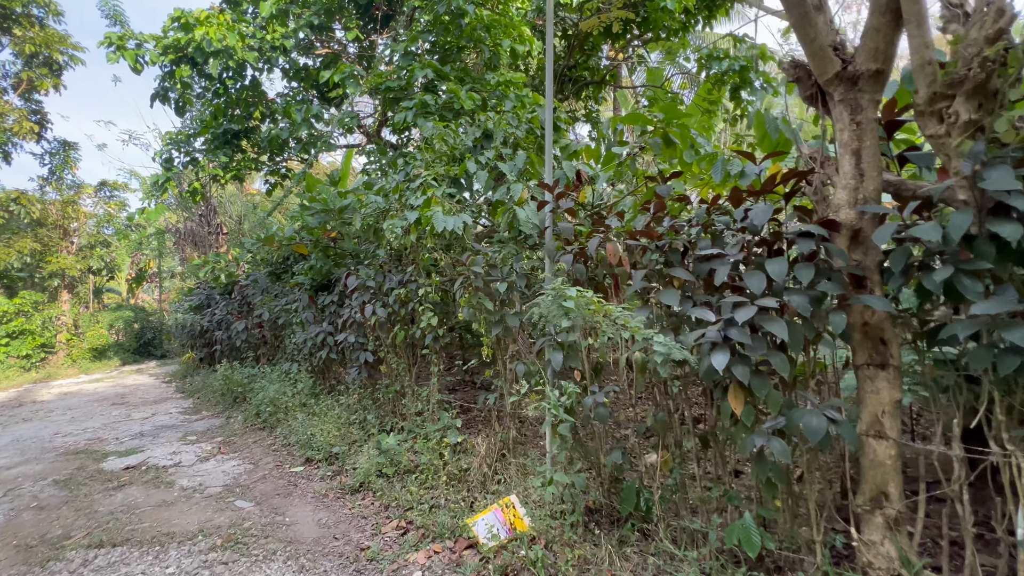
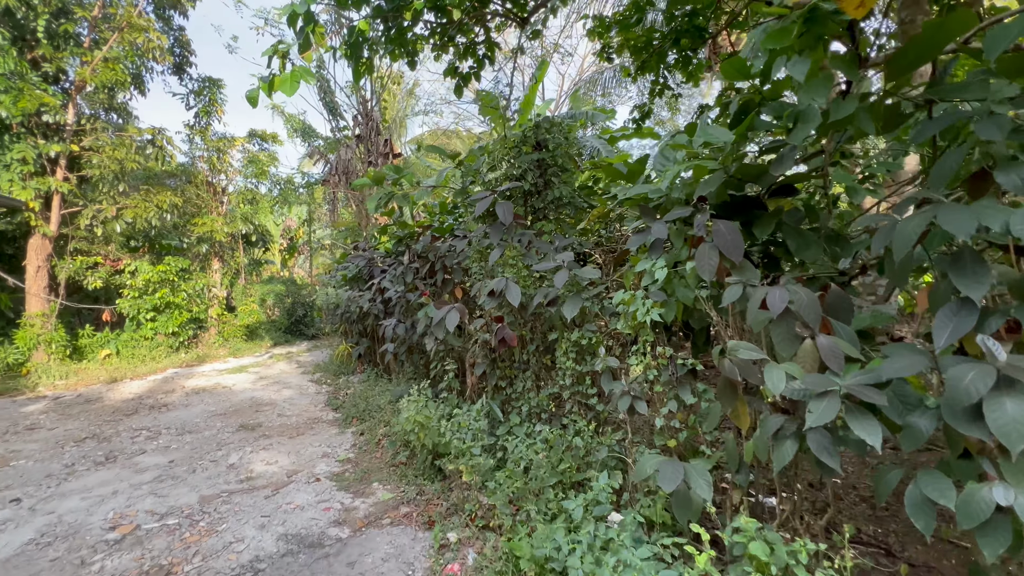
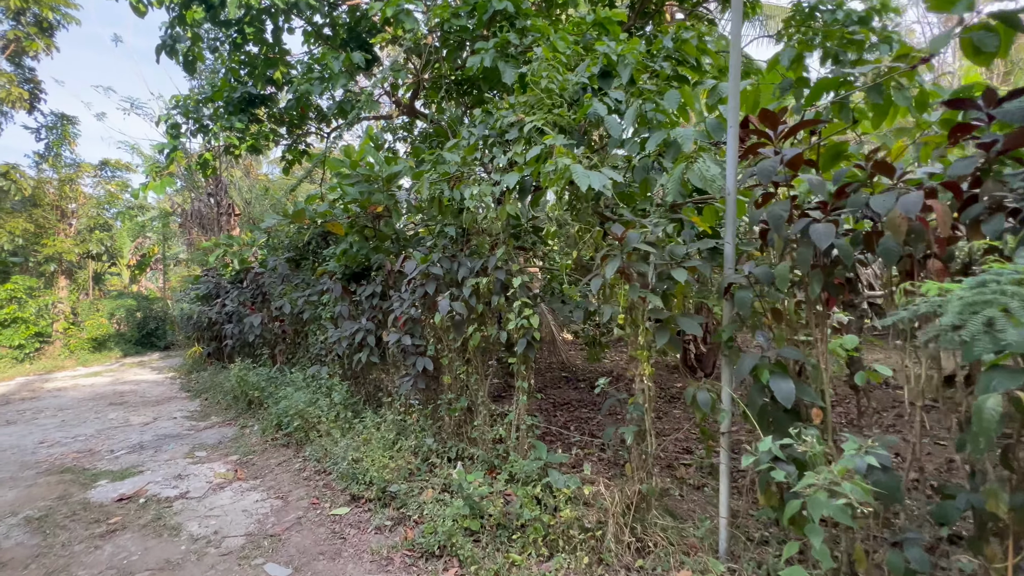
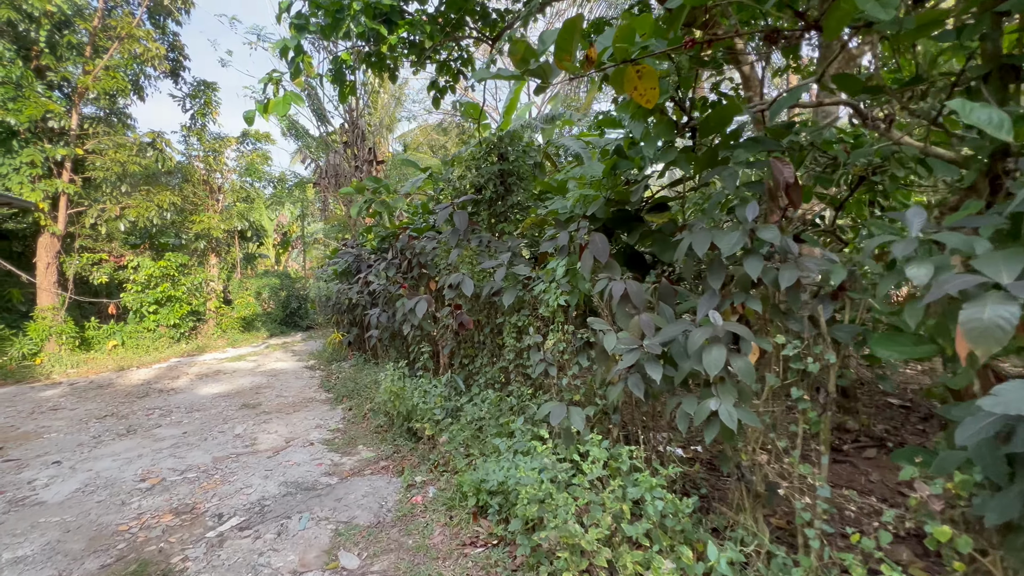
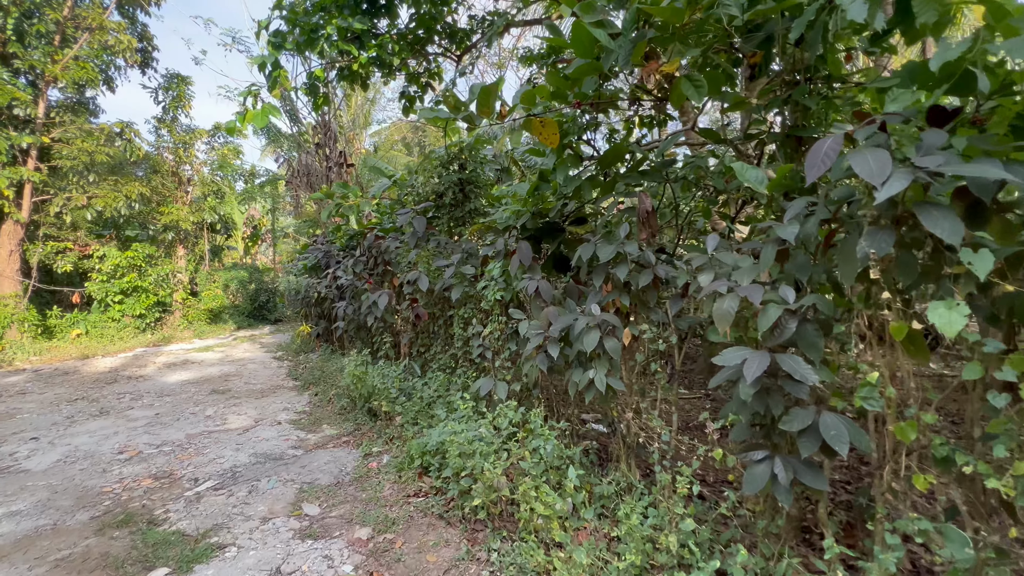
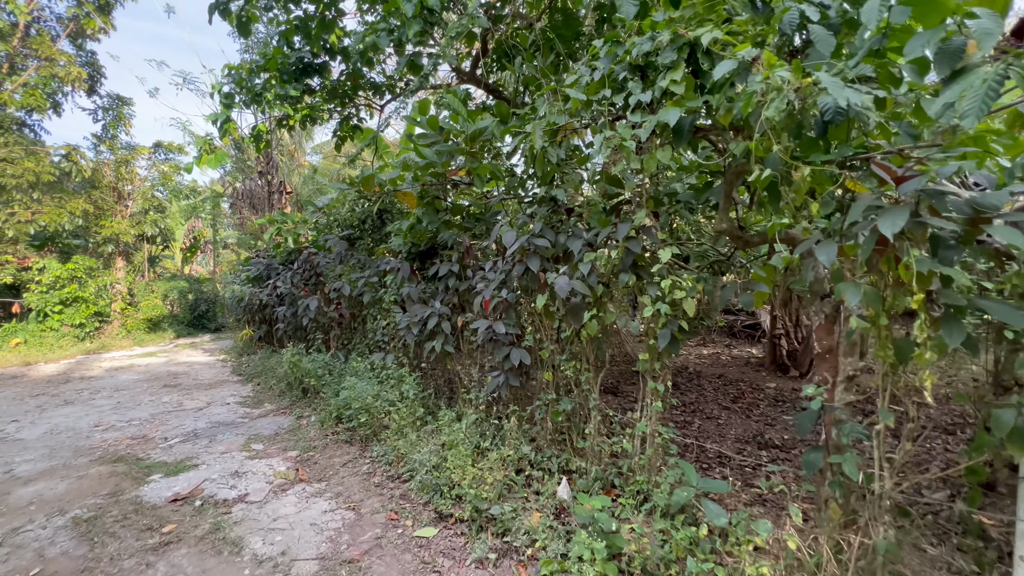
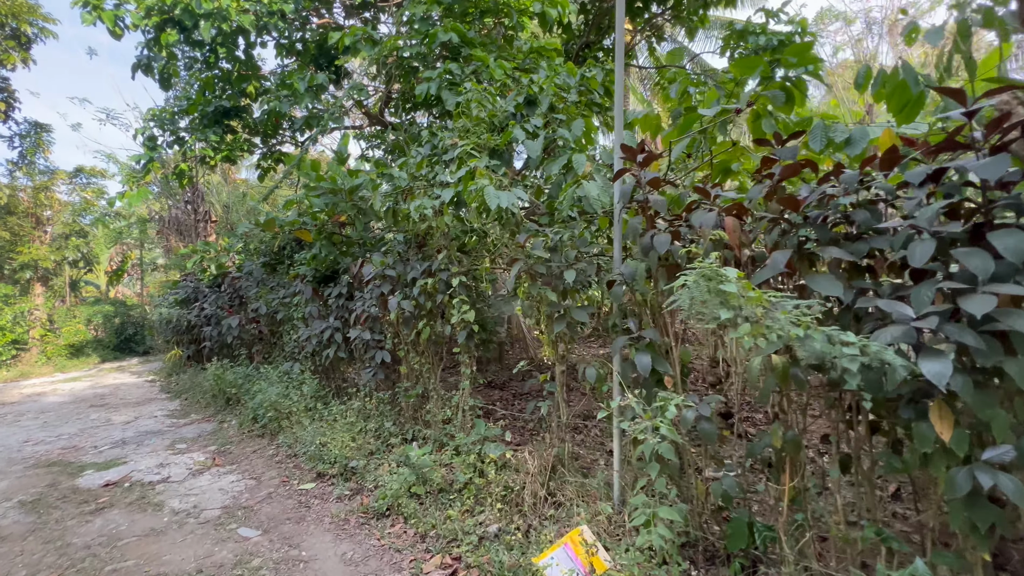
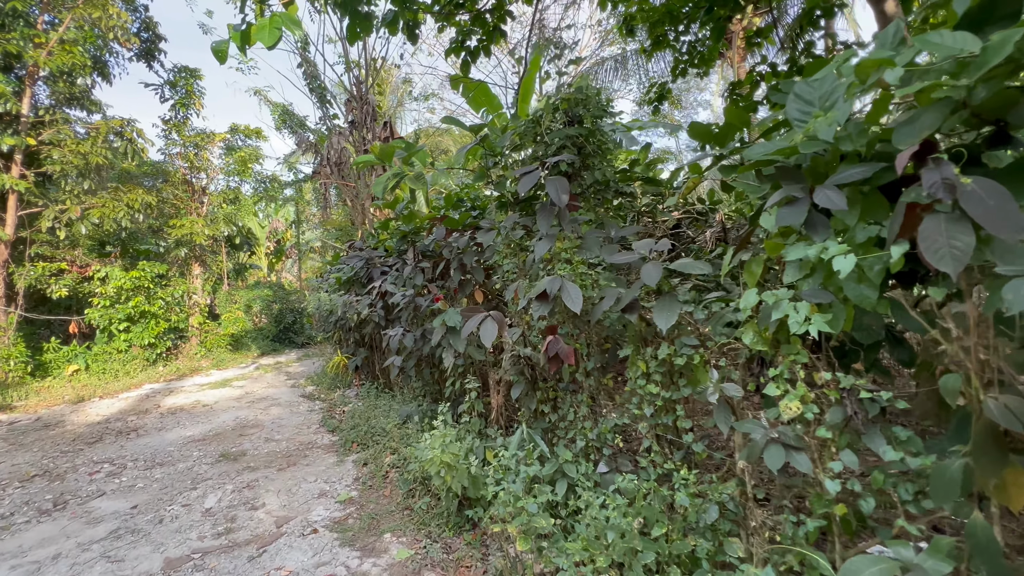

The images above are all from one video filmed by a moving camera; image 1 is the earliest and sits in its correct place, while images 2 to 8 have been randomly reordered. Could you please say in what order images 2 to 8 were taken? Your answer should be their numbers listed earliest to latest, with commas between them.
7, 3, 6, 5, 4, 2, 8
